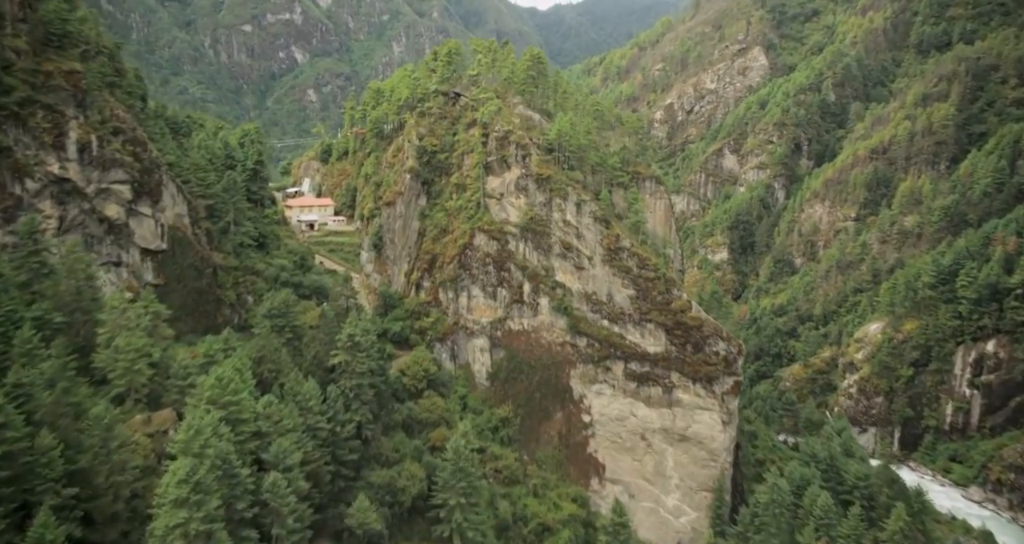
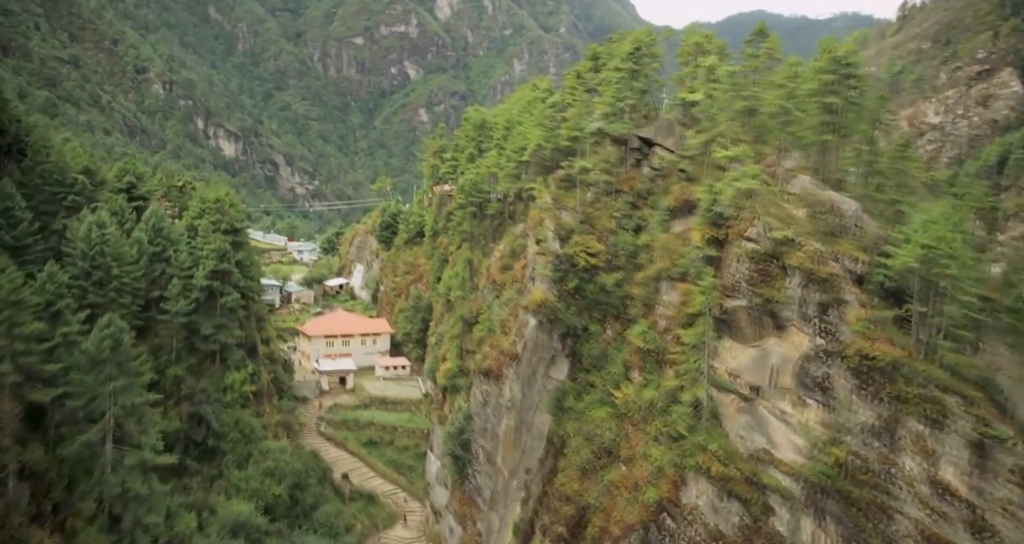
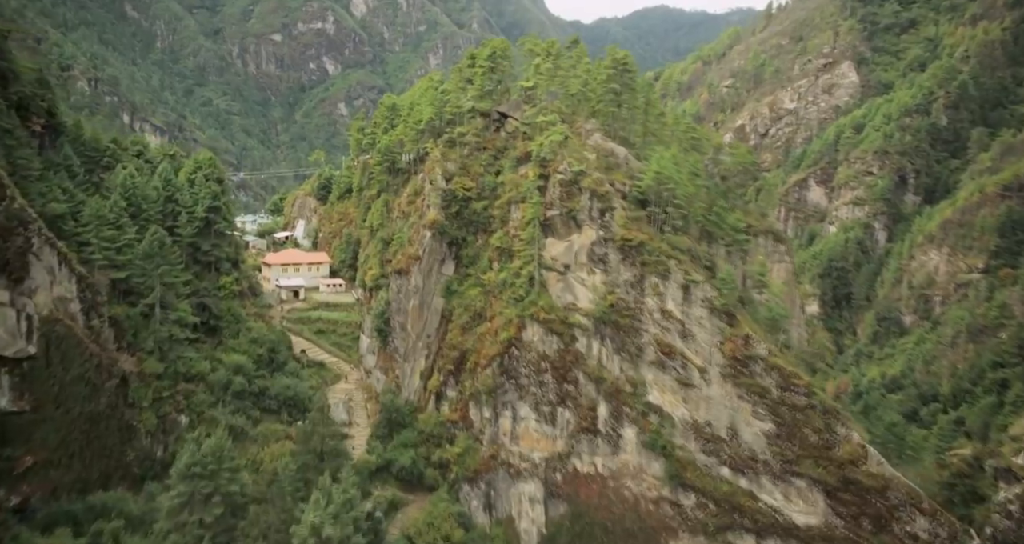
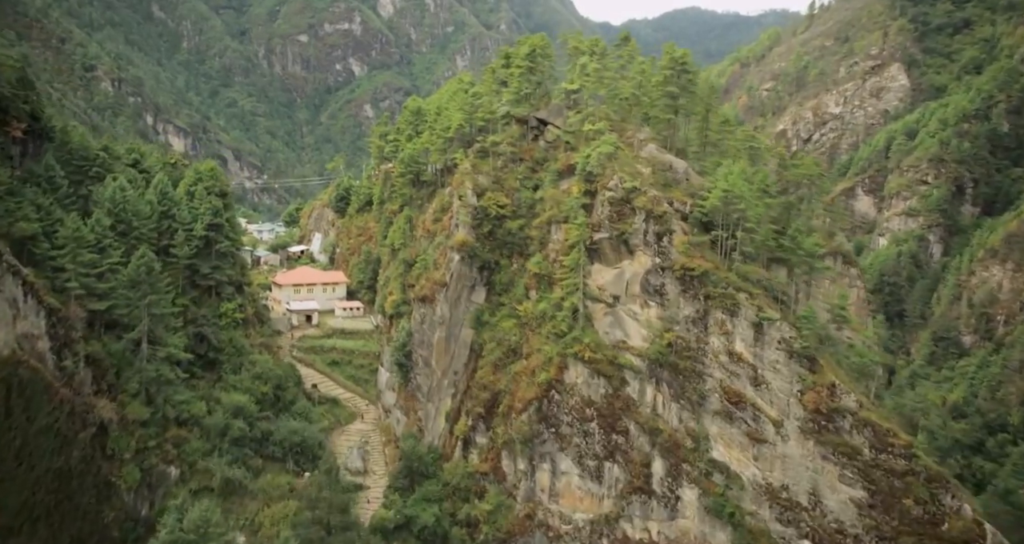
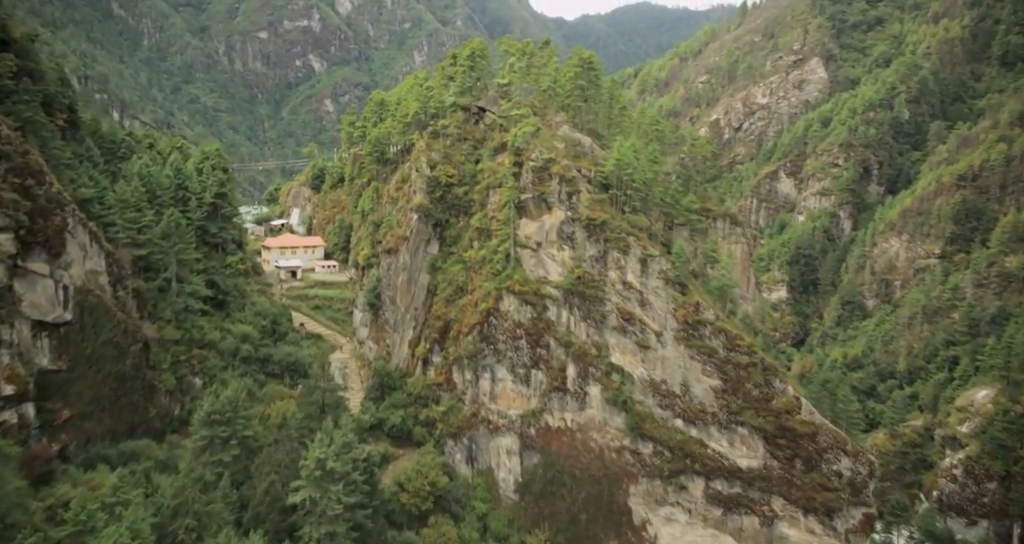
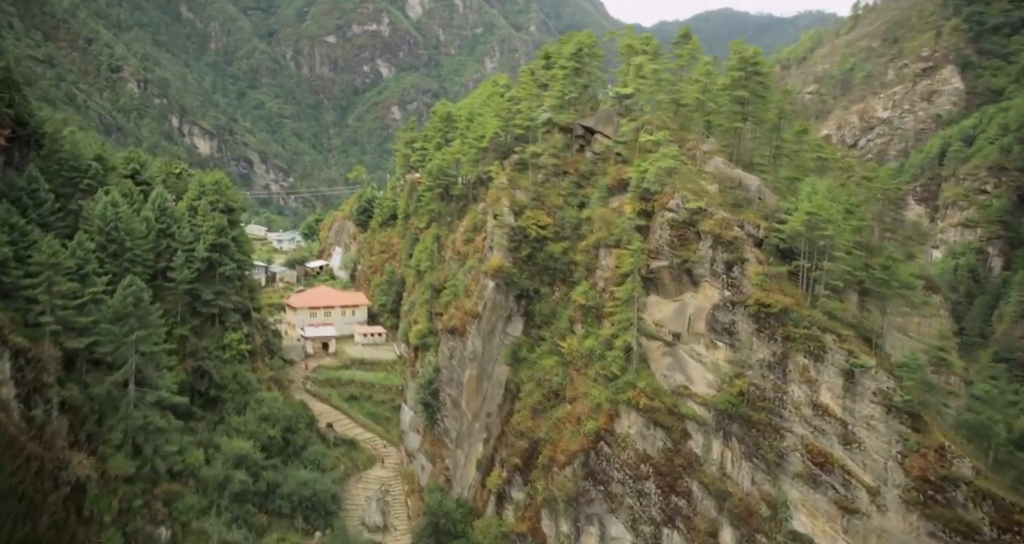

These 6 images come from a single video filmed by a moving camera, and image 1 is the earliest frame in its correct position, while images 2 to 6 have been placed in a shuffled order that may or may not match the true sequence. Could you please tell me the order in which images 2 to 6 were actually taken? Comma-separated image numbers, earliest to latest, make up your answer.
5, 3, 4, 6, 2
